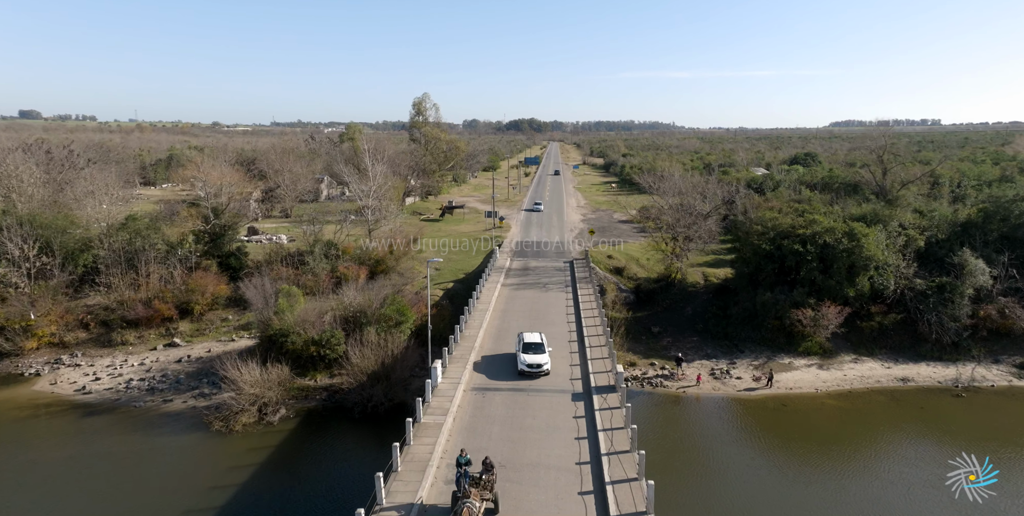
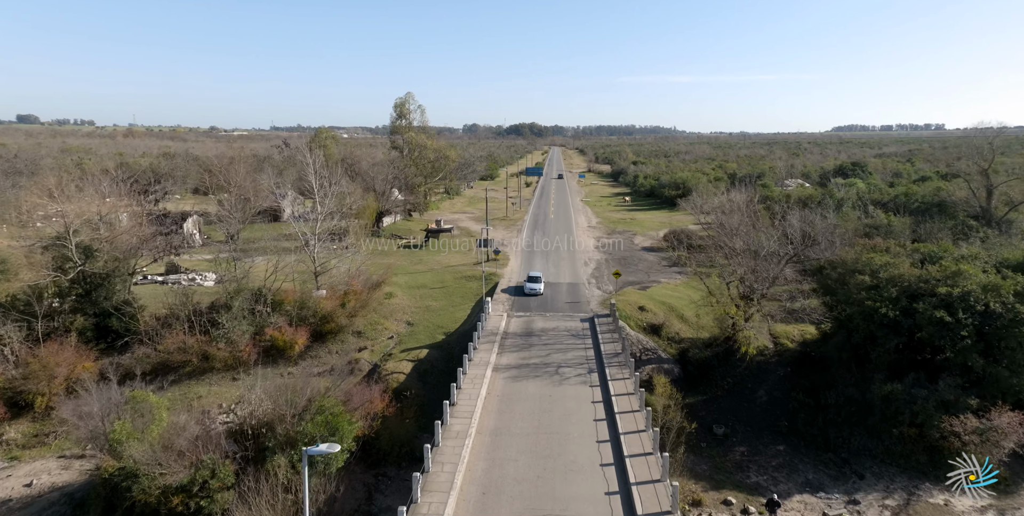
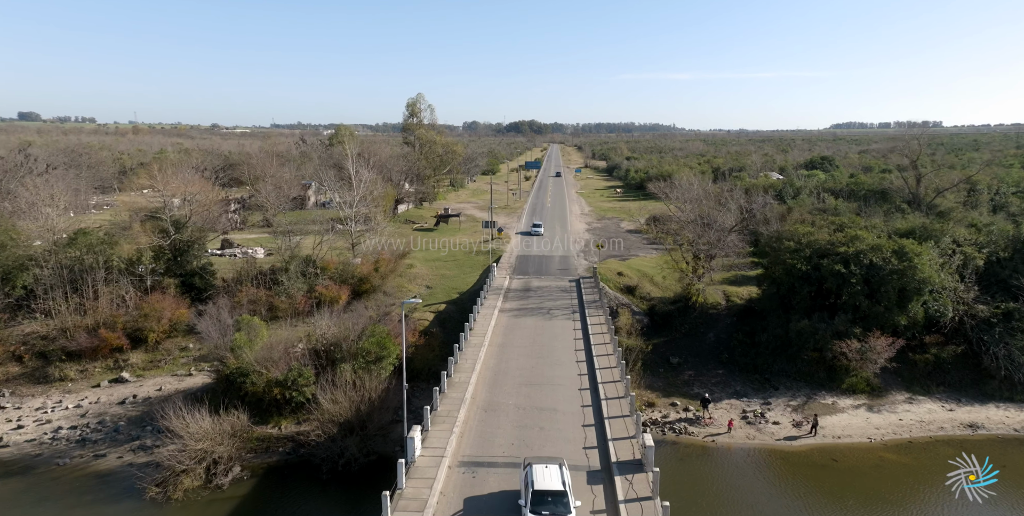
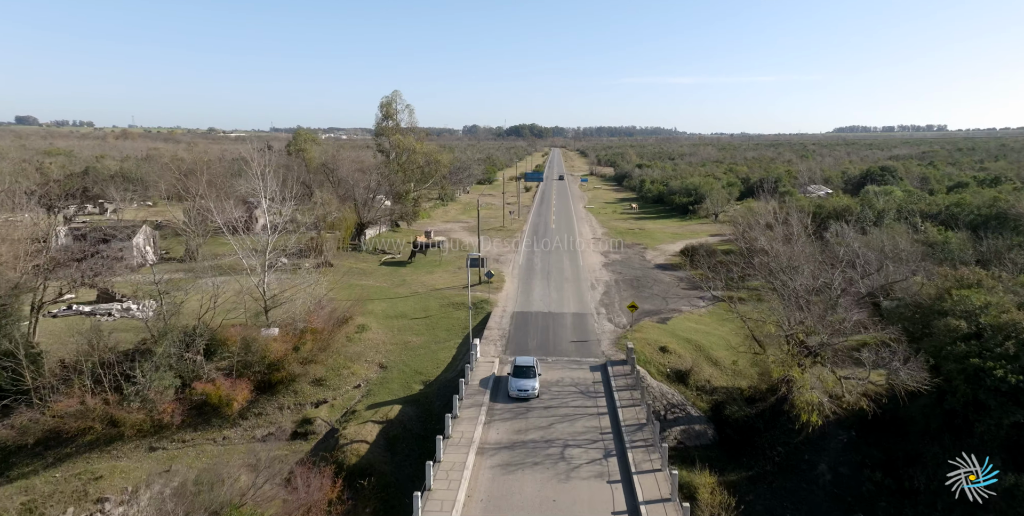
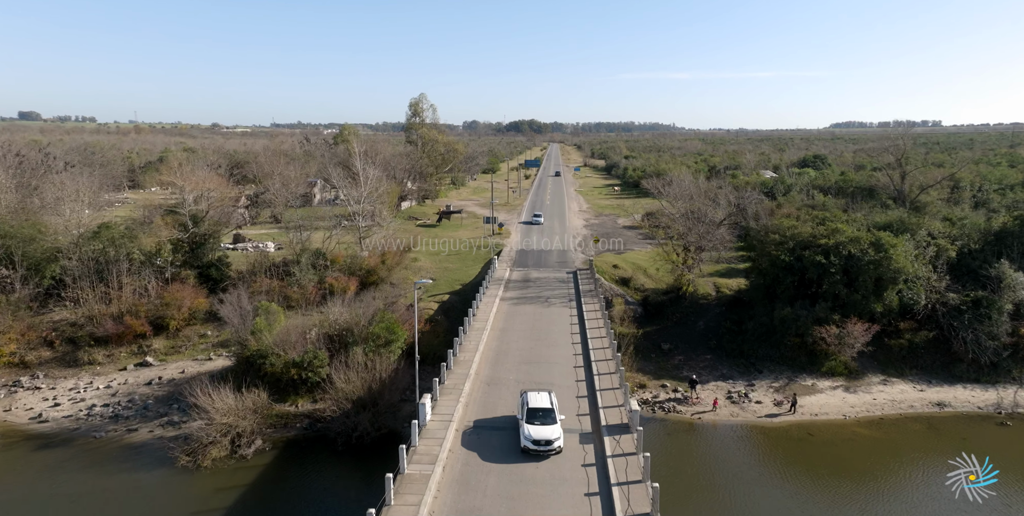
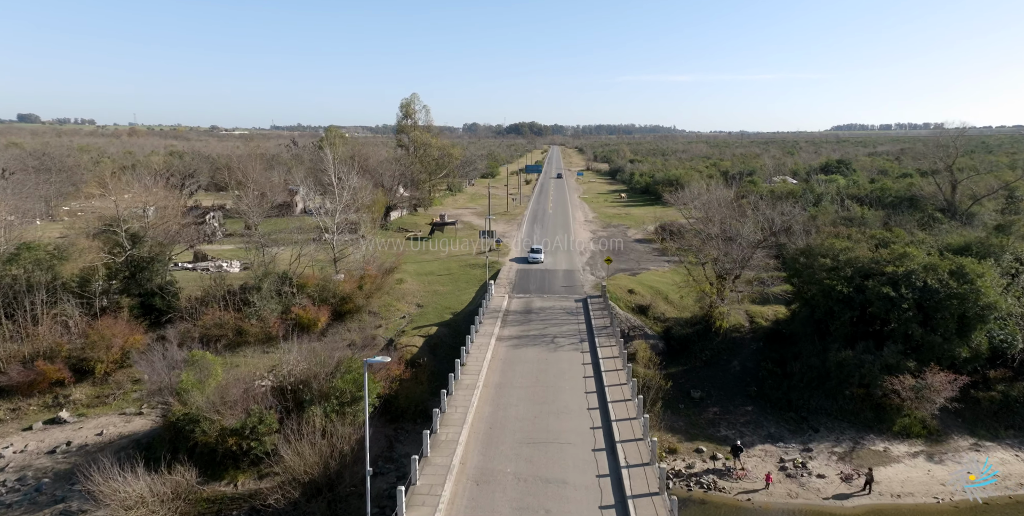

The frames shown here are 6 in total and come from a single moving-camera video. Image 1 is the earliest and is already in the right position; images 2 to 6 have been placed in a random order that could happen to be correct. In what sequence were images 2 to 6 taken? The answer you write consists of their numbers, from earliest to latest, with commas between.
5, 3, 6, 2, 4
